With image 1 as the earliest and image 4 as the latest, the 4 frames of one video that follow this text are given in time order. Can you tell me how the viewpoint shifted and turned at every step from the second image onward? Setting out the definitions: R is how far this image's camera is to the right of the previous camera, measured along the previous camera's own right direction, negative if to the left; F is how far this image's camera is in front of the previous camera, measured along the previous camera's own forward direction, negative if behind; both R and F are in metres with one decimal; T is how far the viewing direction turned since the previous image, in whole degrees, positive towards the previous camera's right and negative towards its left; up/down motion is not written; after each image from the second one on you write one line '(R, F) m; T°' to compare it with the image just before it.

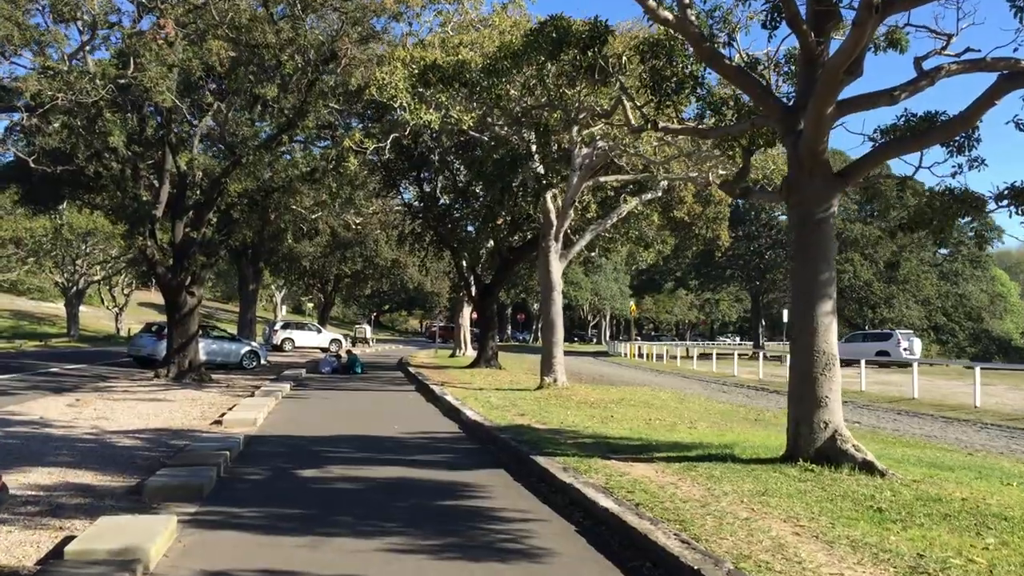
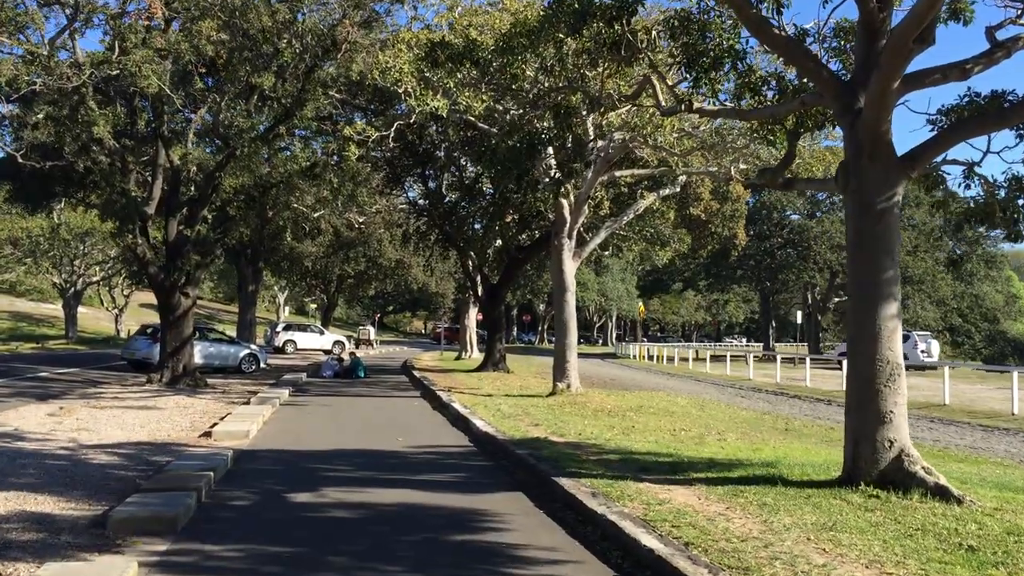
(-0.1, +1.1) m; 0°
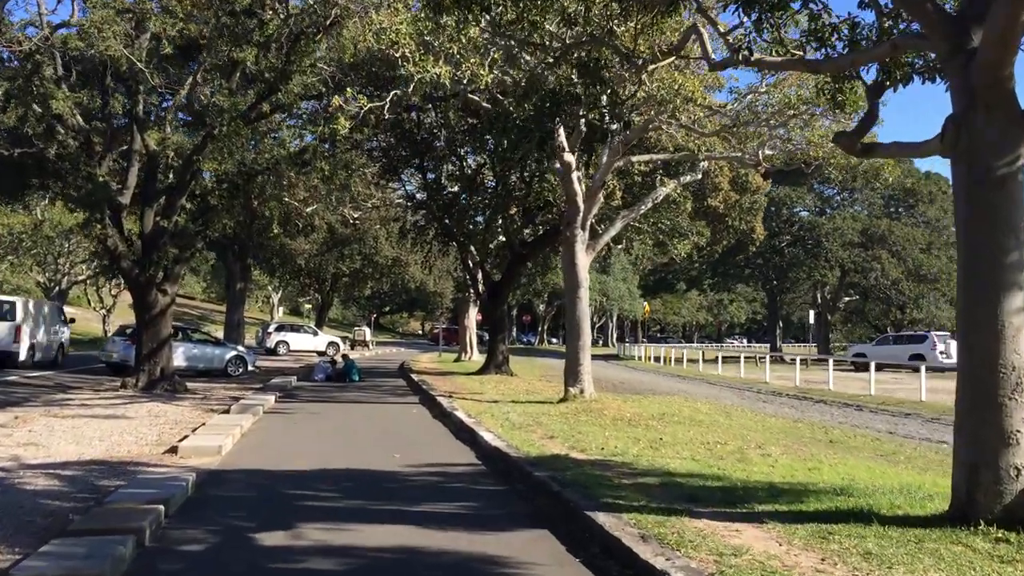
(-0.2, +1.7) m; 0°
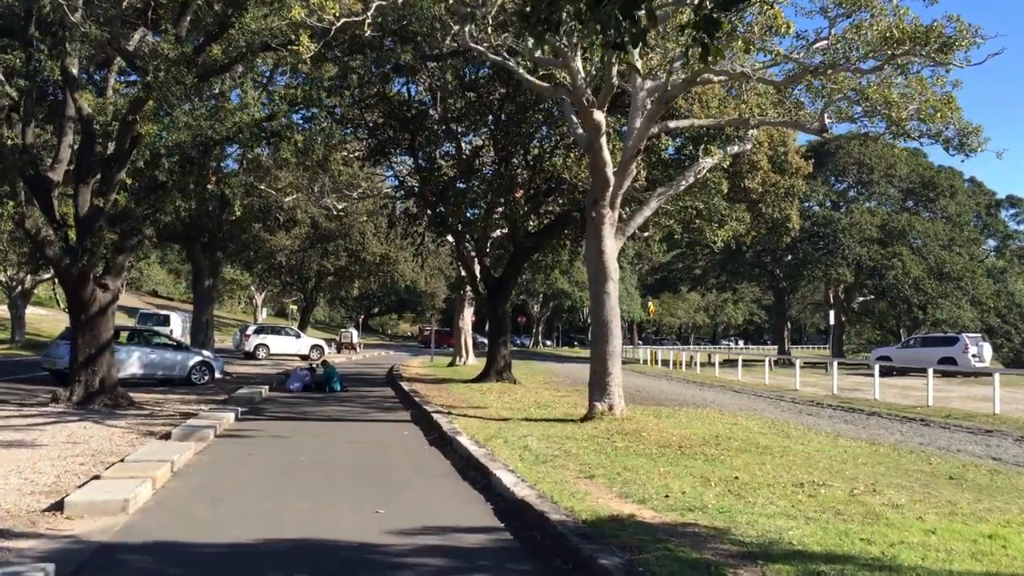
(-0.4, +3.3) m; +1°
